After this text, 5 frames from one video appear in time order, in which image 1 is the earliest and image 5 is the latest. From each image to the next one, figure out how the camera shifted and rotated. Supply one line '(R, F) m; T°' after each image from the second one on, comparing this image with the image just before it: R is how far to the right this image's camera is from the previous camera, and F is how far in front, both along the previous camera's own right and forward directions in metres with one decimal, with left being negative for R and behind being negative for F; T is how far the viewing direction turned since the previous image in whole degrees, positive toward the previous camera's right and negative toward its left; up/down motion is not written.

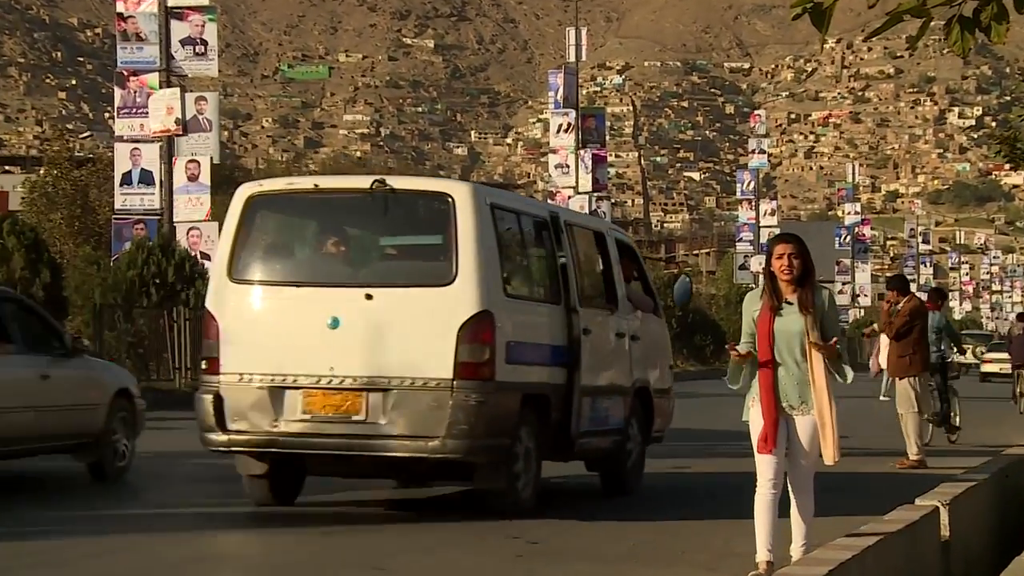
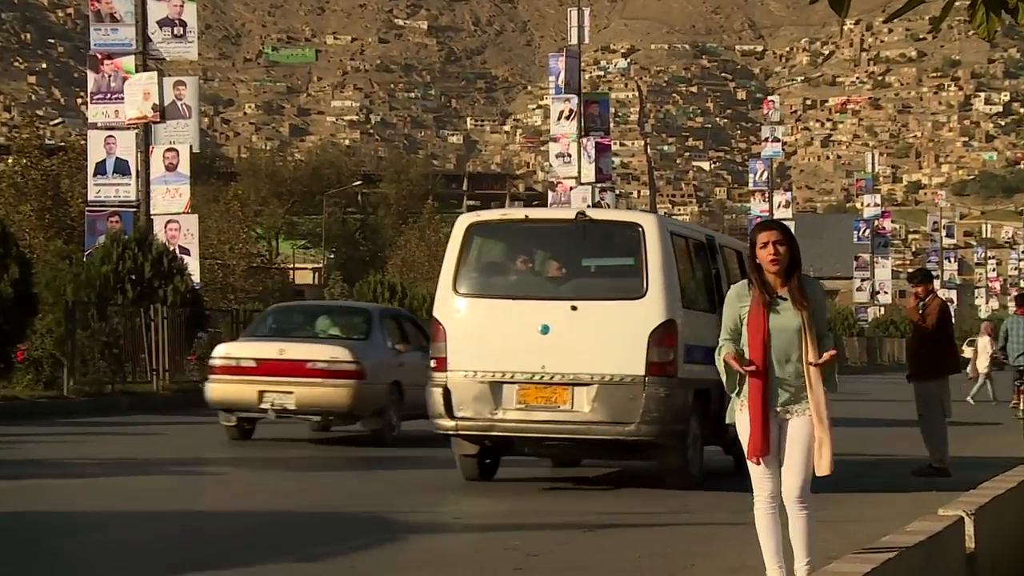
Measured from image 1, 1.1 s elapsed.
(+0.1, +1.3) m; 0°
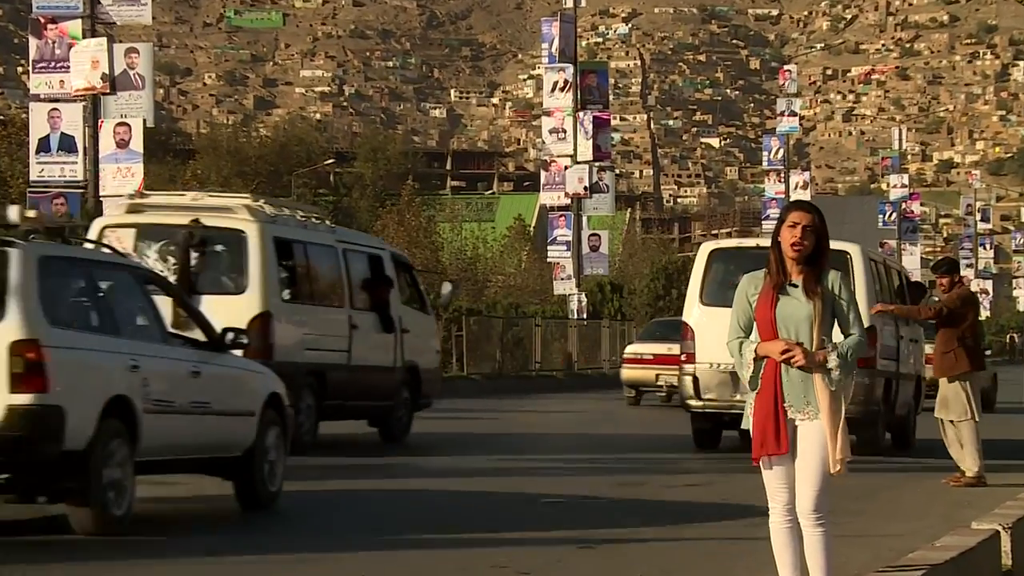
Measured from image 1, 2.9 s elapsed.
(0.0, +2.1) m; 0°
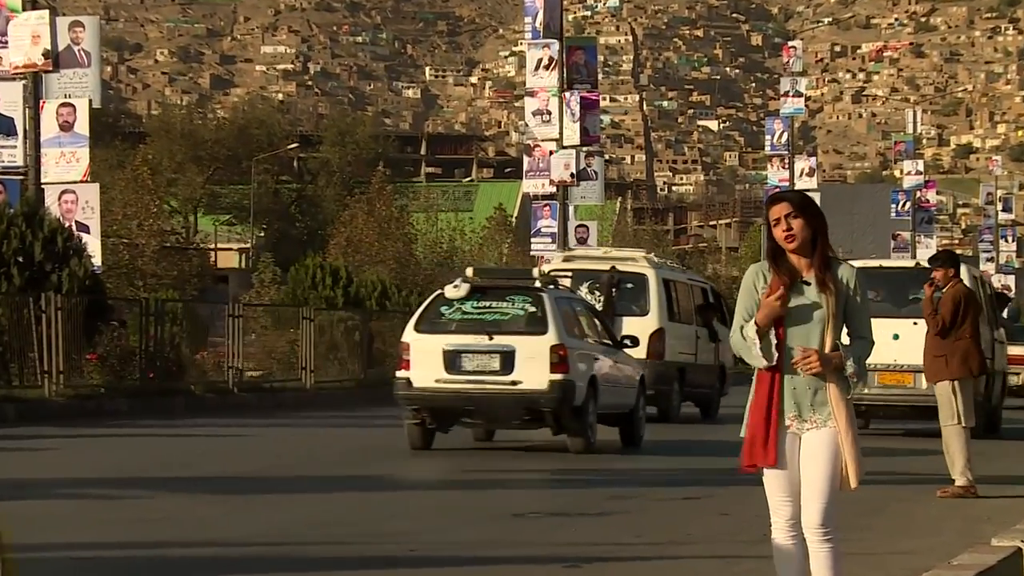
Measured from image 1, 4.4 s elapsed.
(+0.1, +1.6) m; 0°
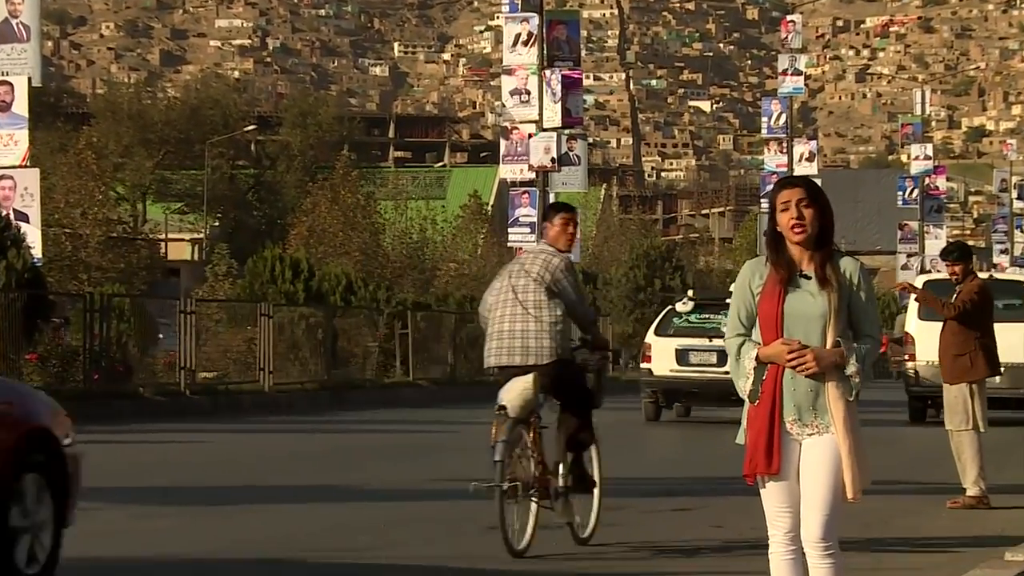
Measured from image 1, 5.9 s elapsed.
(+0.1, +1.4) m; 0°
